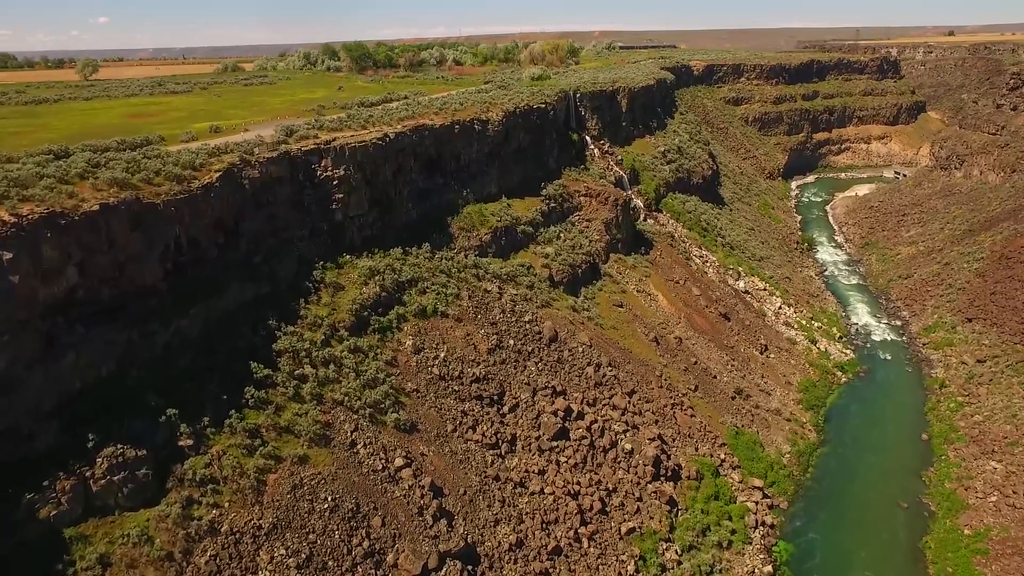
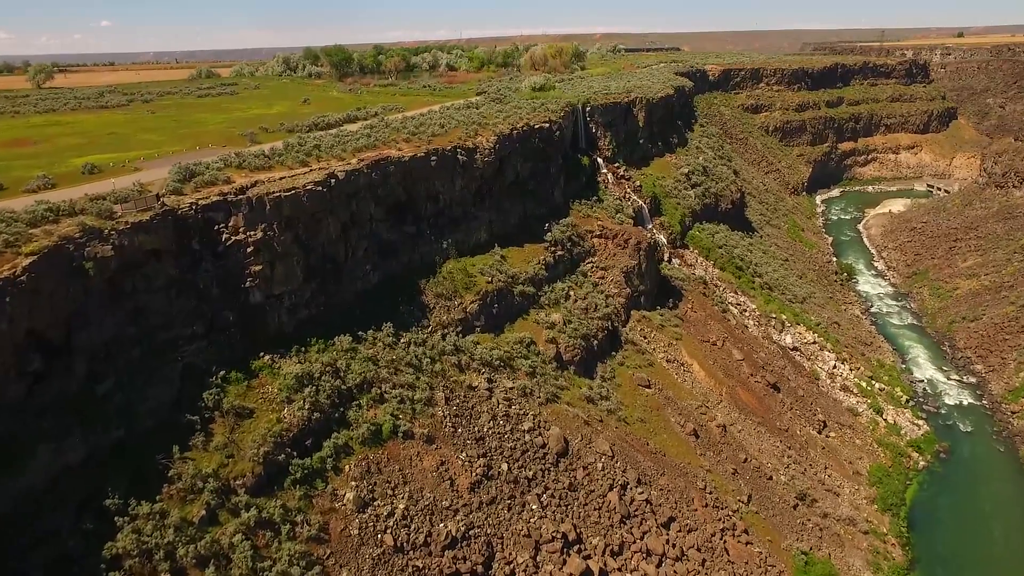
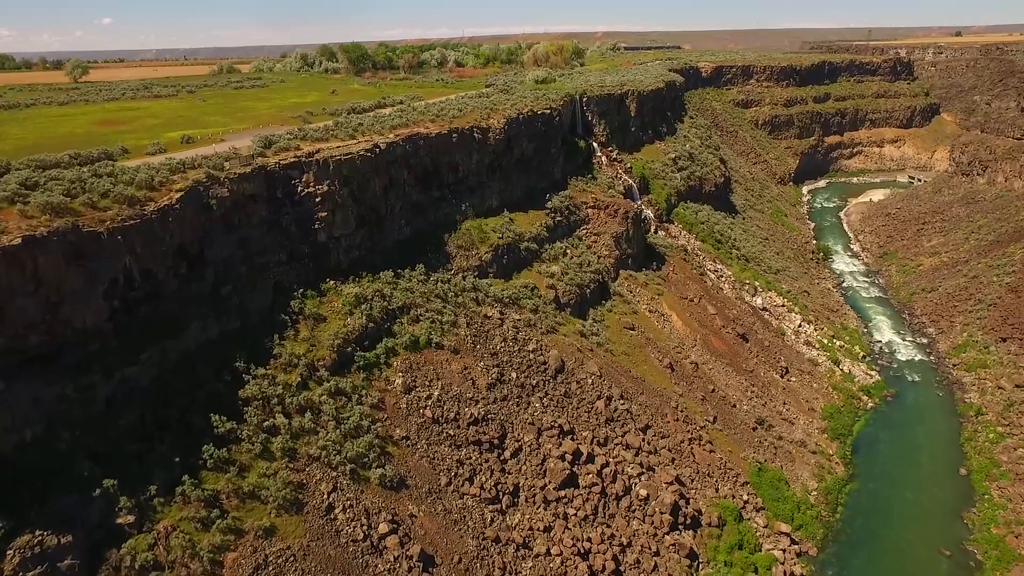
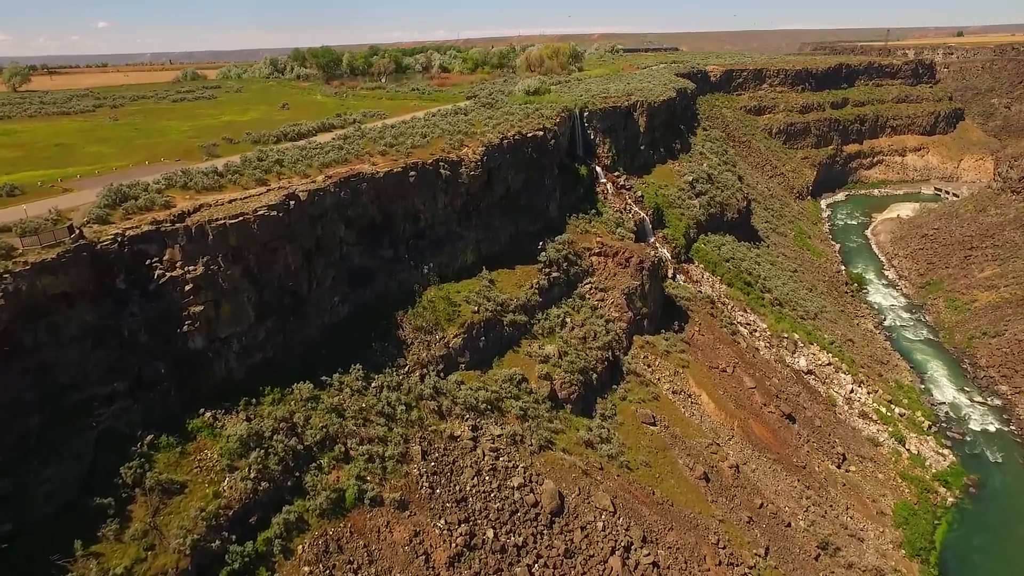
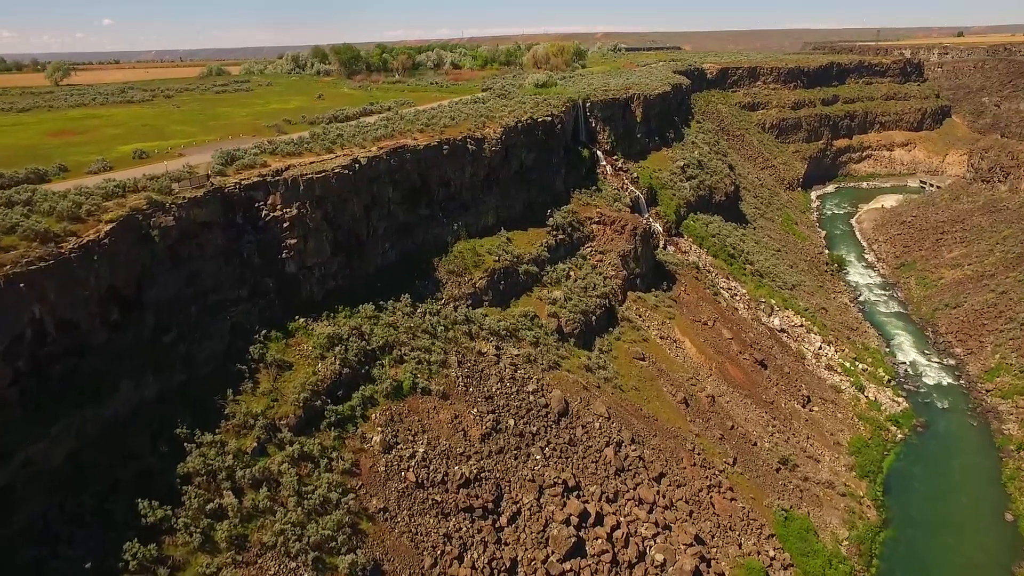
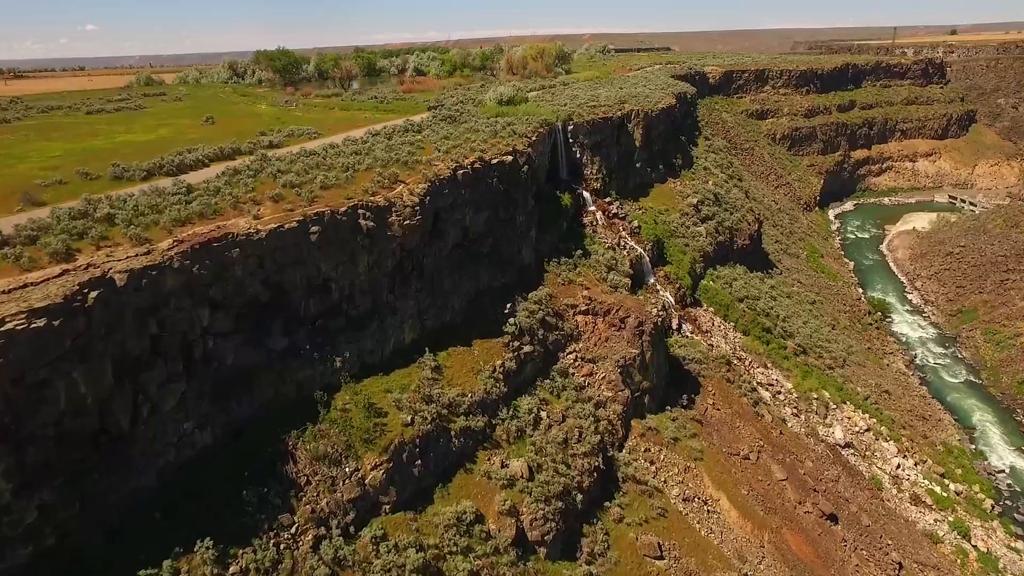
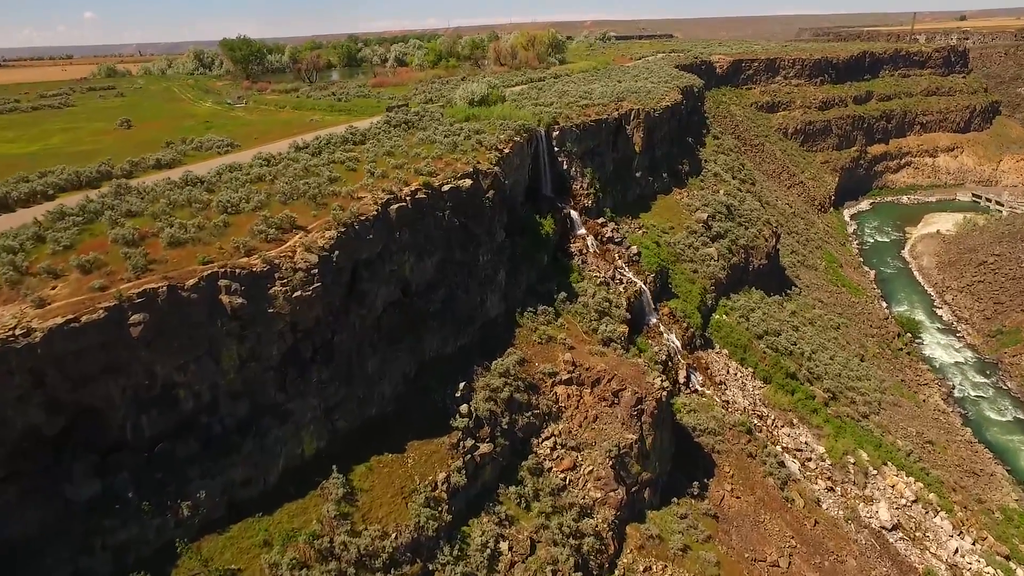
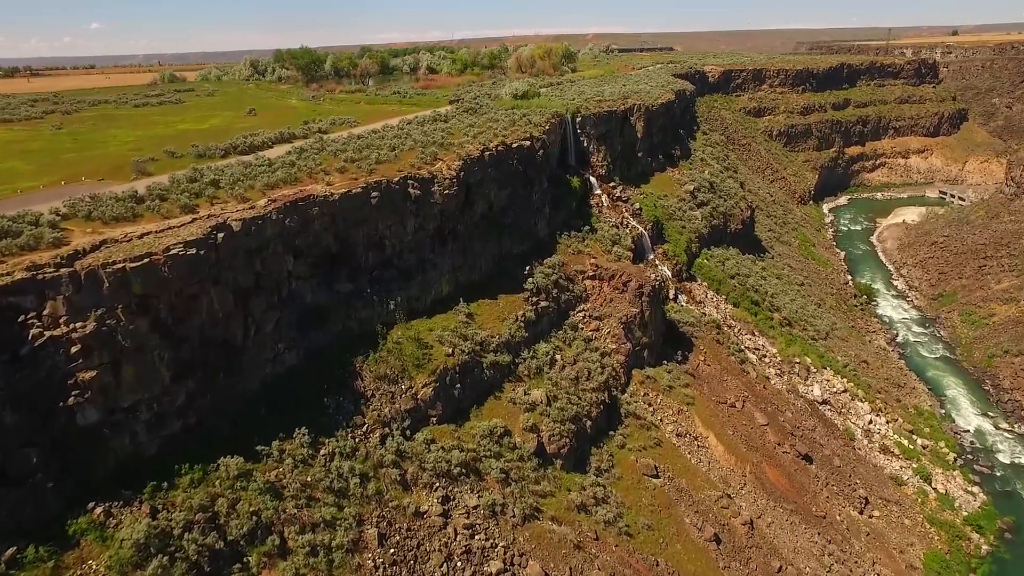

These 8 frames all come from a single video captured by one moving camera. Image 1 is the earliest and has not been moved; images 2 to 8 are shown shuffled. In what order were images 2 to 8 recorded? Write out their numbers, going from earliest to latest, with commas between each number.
3, 5, 2, 4, 8, 6, 7
